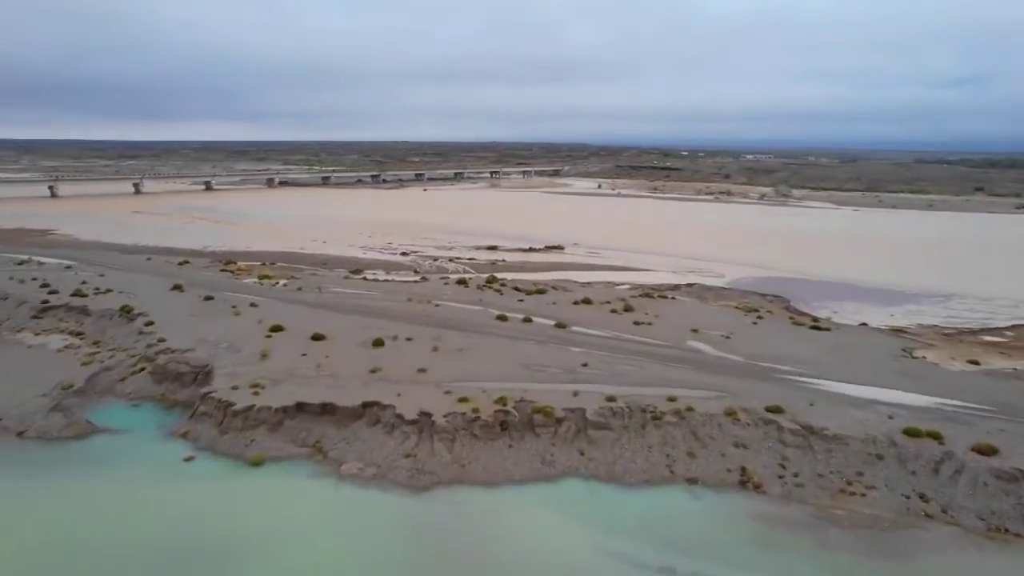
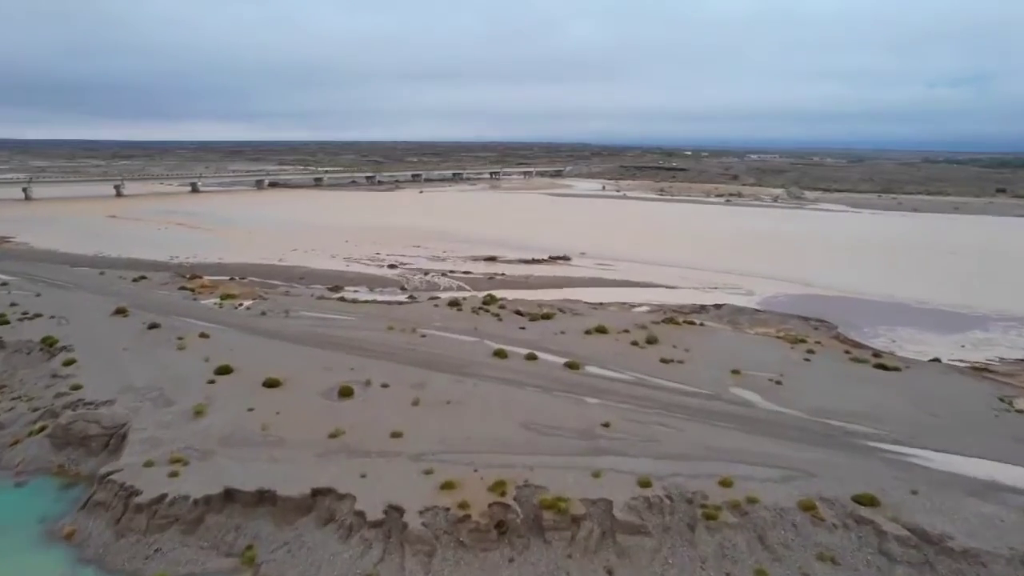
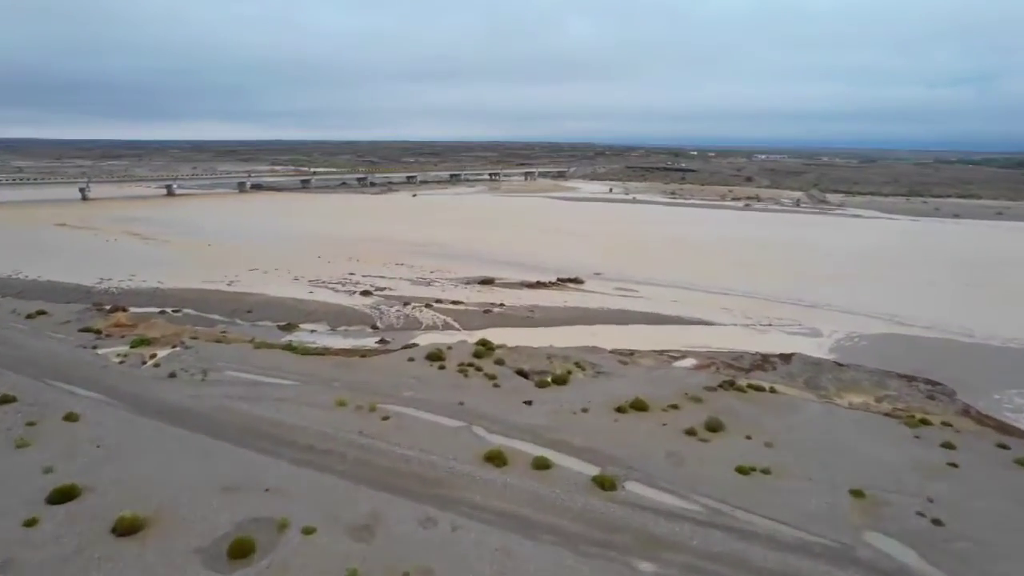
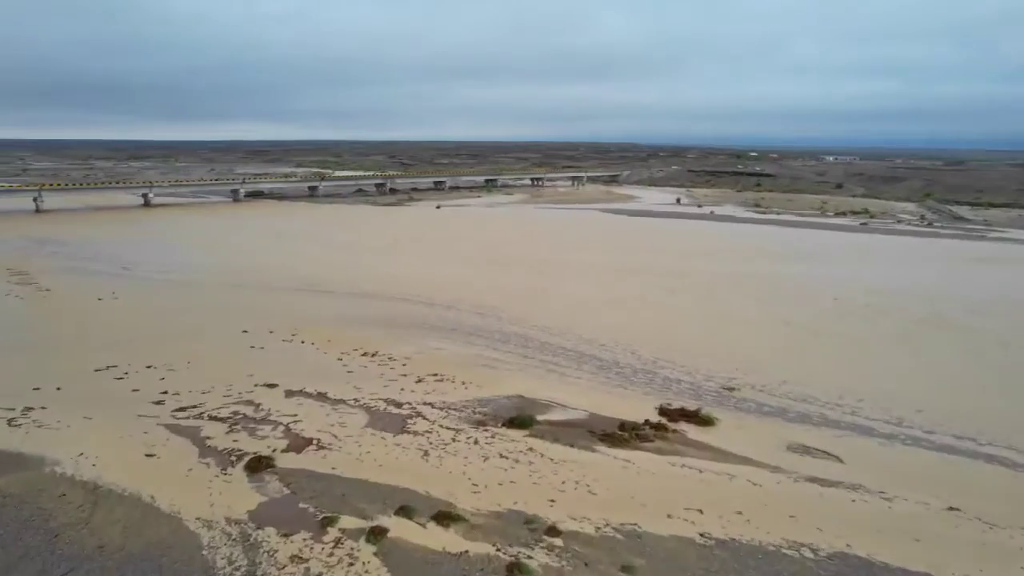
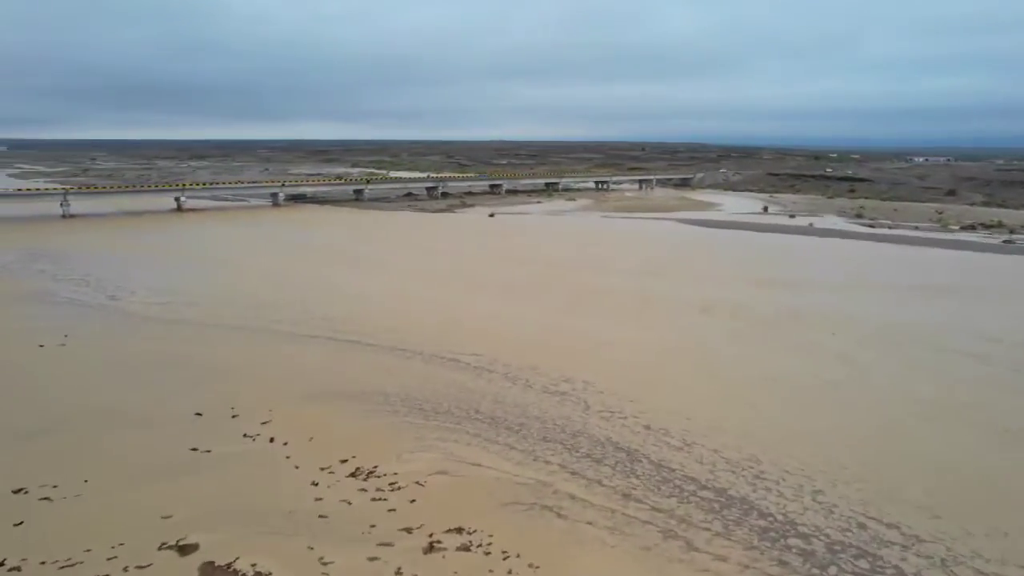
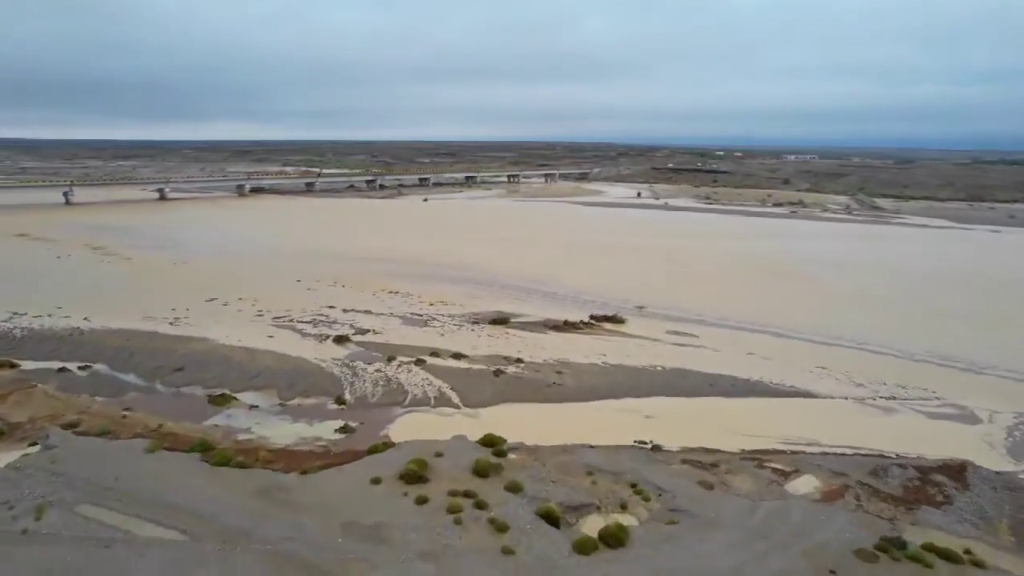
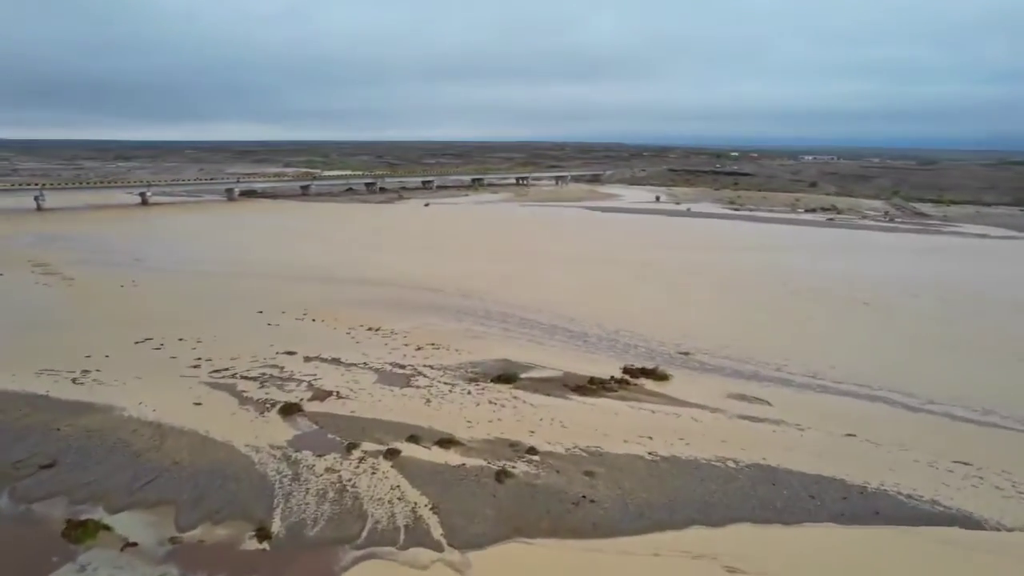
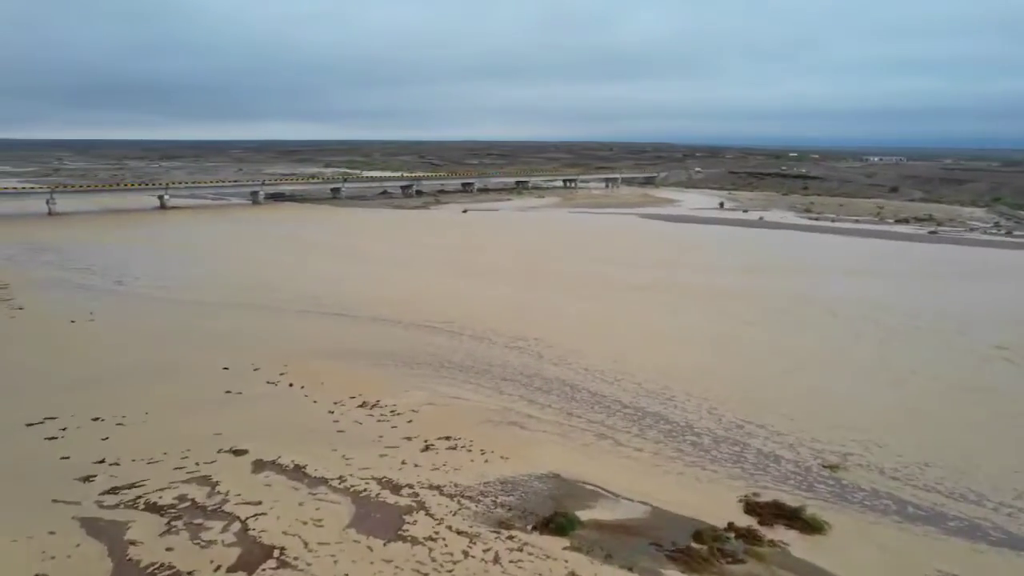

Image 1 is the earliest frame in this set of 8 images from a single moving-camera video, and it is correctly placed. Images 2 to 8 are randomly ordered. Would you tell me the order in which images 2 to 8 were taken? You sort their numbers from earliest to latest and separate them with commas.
2, 3, 6, 7, 4, 8, 5
